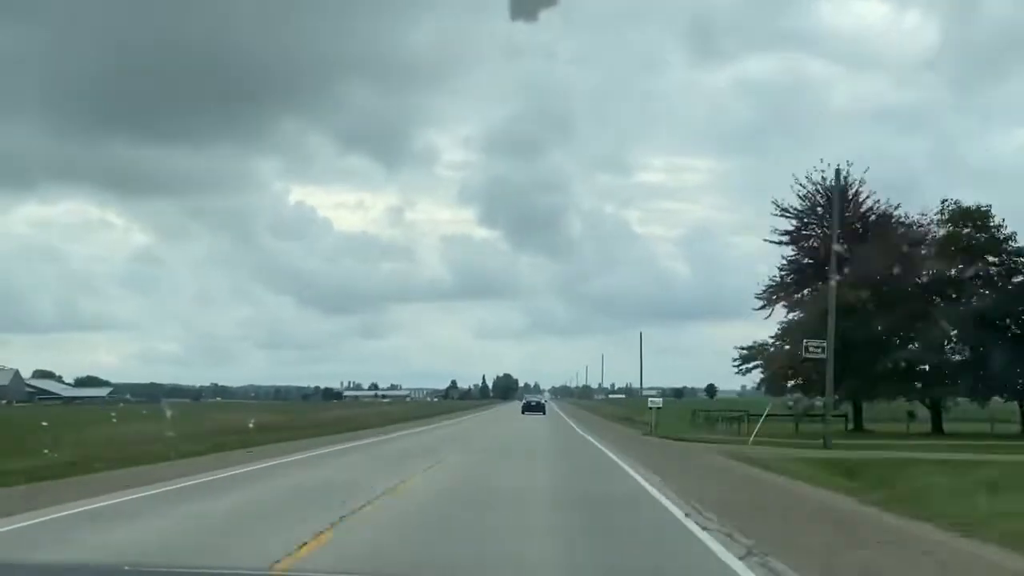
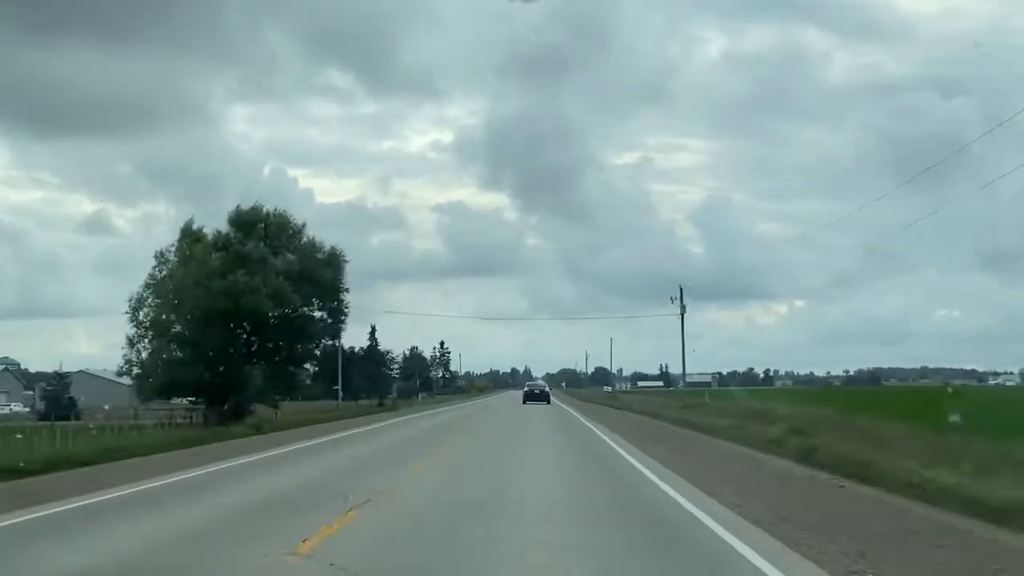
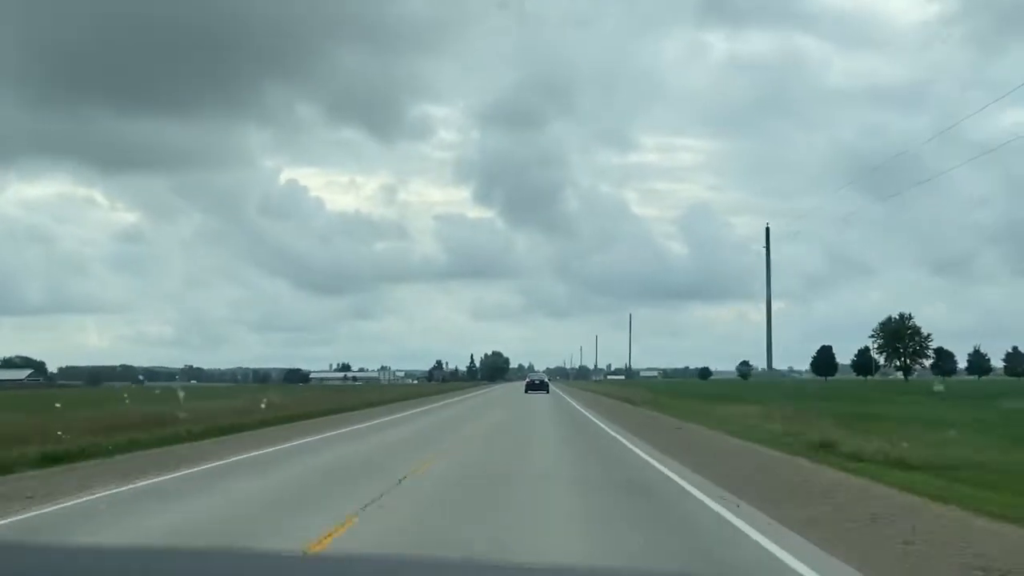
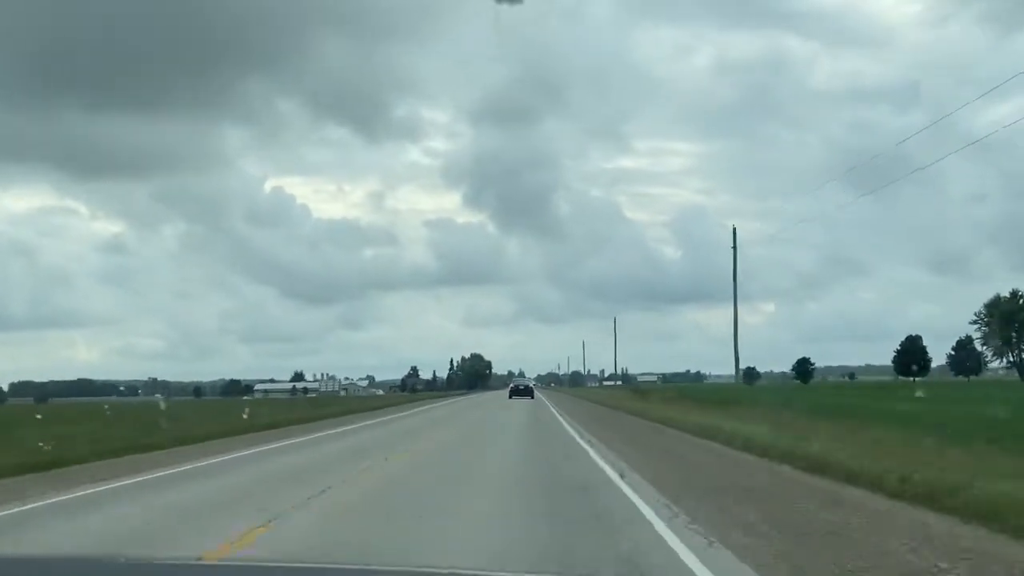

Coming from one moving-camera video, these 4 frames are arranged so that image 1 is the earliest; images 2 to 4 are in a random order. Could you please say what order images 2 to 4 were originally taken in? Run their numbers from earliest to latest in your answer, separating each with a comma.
3, 4, 2
